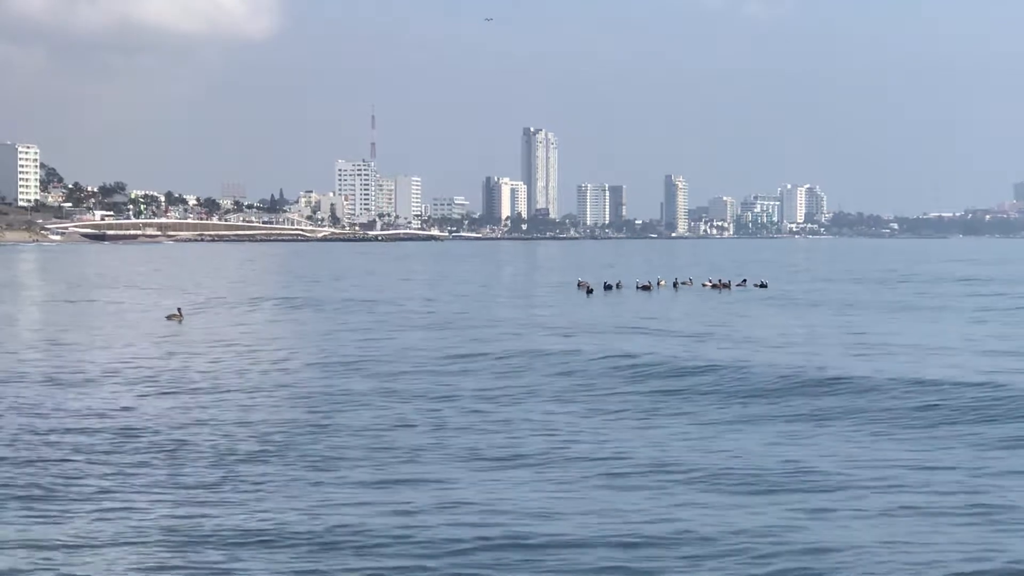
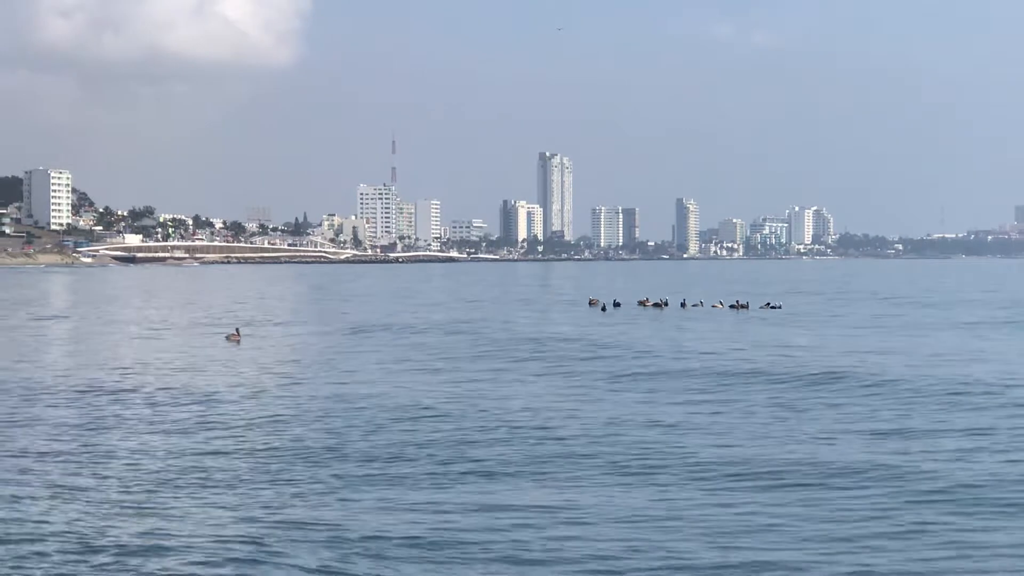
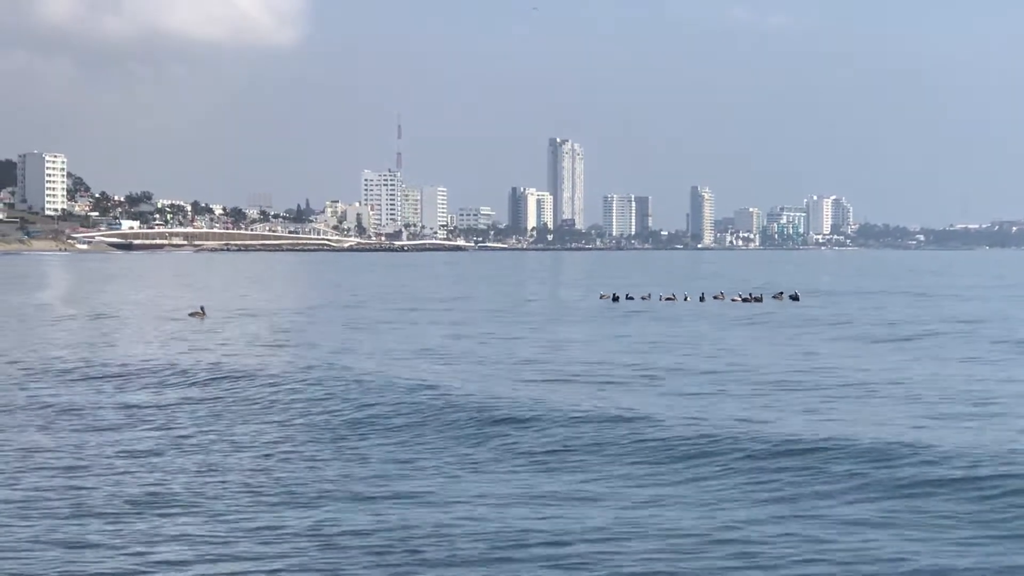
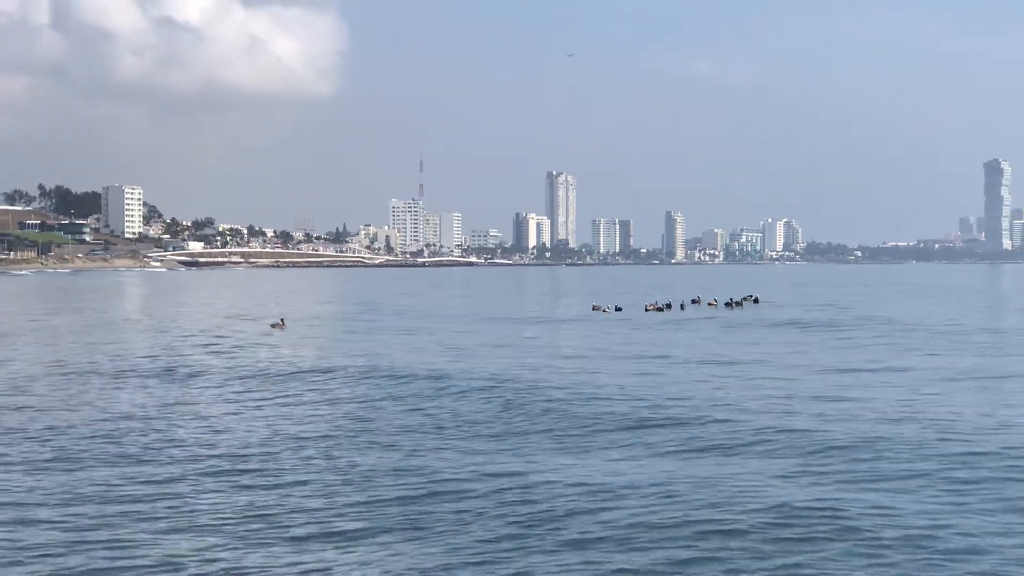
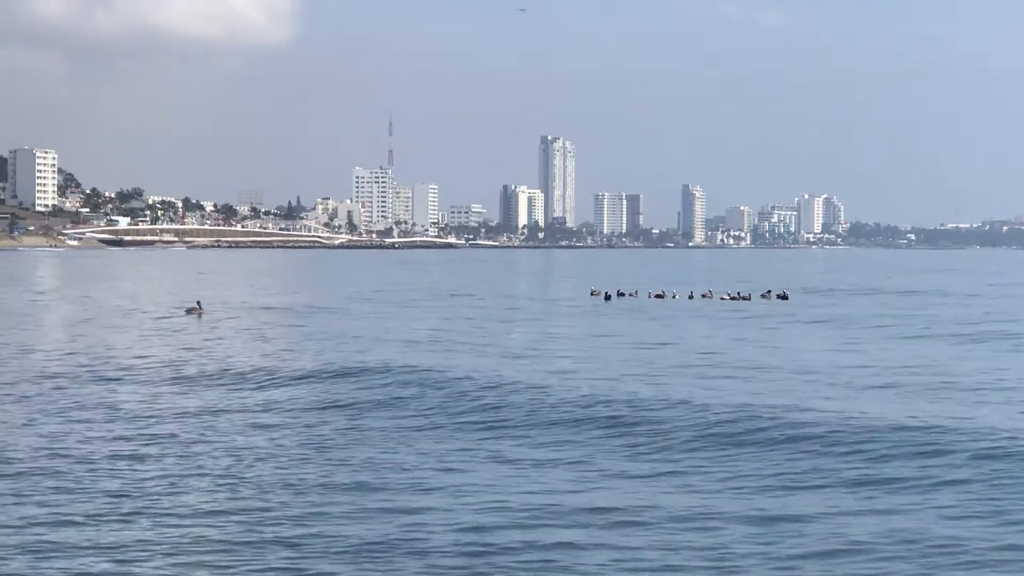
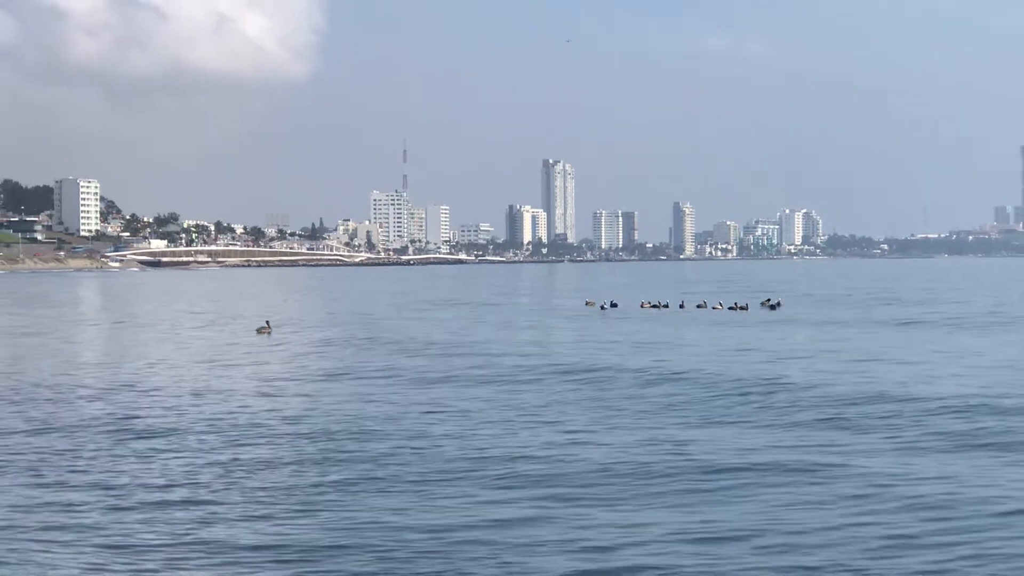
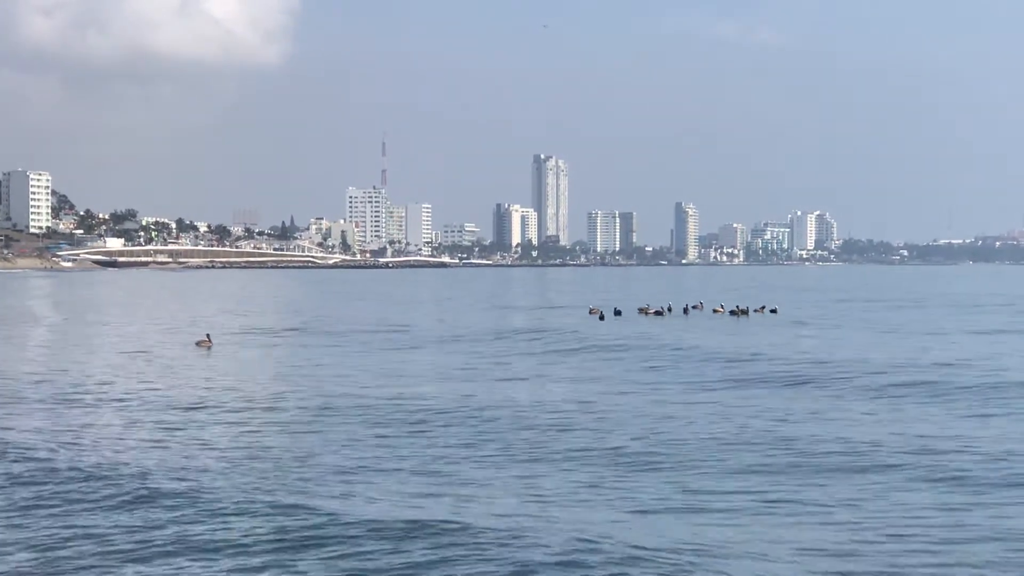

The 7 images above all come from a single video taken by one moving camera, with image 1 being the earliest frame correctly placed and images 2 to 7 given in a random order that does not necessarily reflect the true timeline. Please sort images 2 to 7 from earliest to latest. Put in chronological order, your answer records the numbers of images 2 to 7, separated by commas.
5, 3, 7, 2, 6, 4
